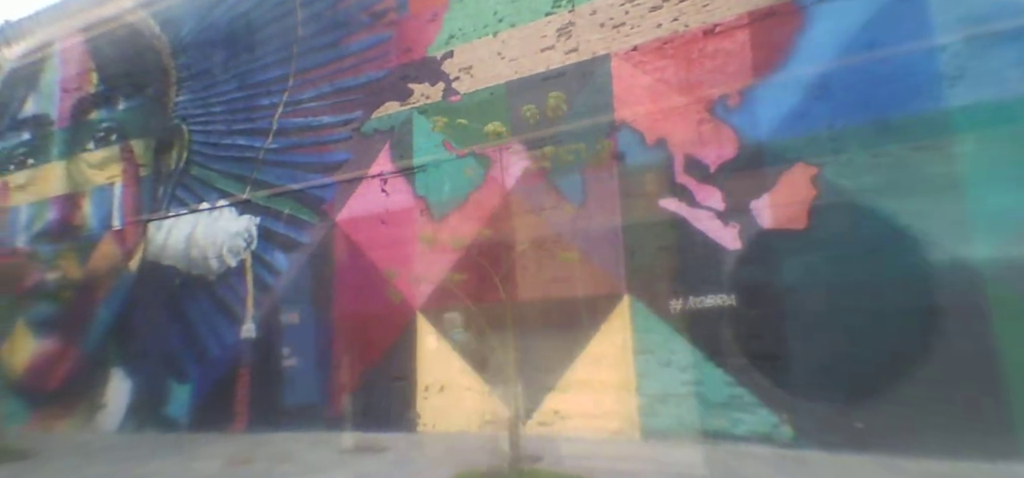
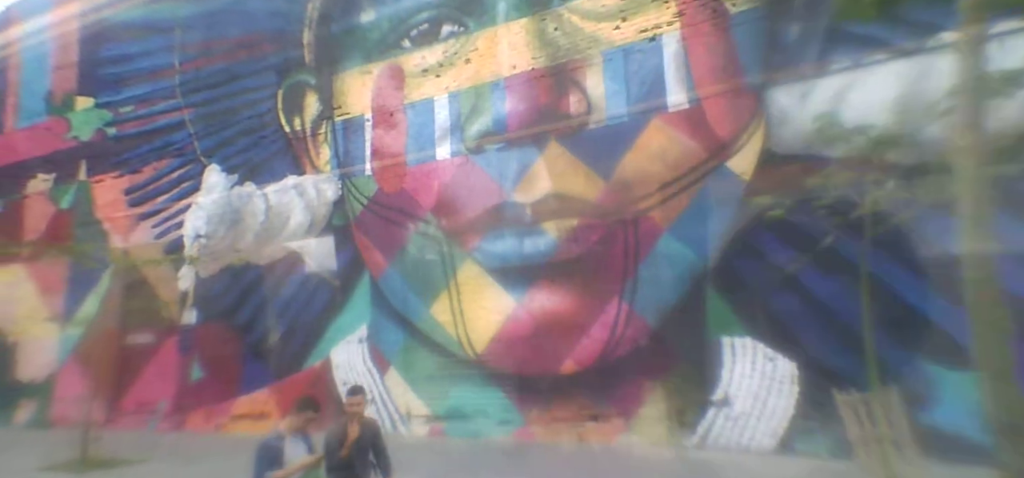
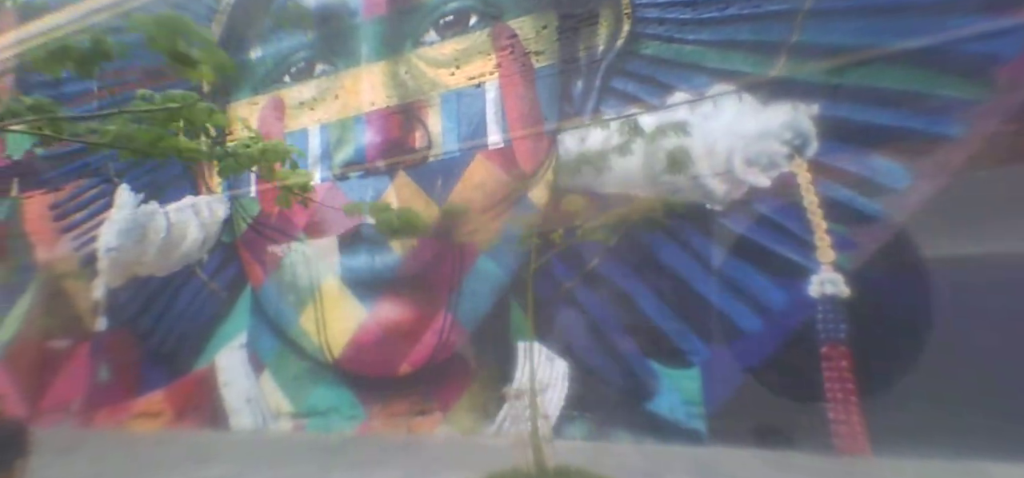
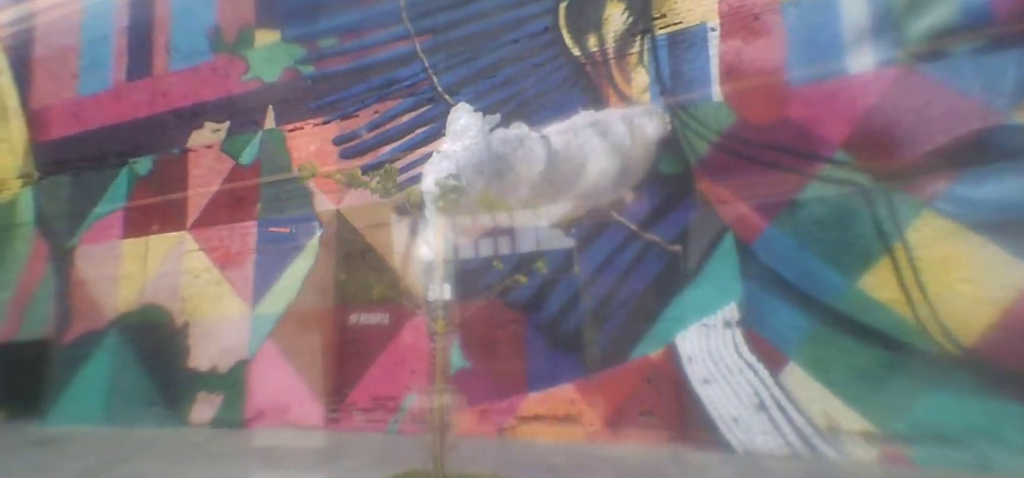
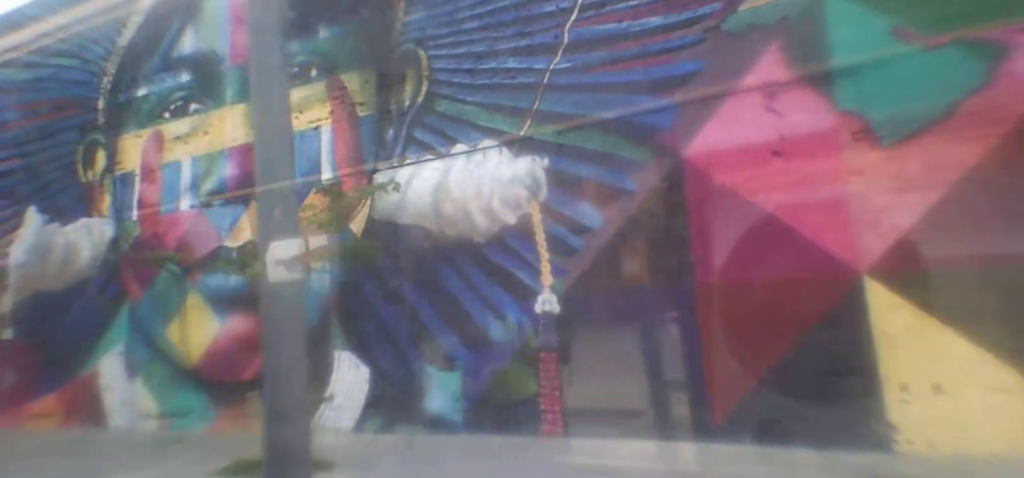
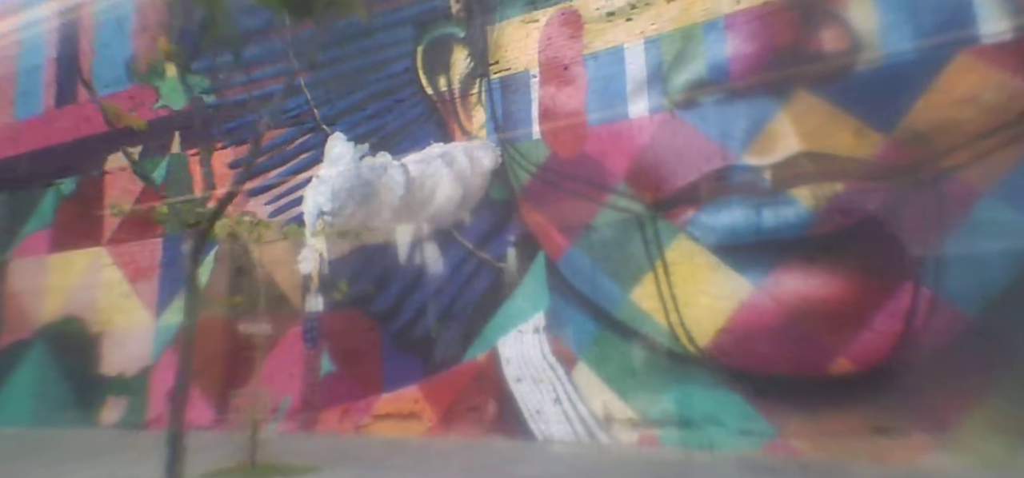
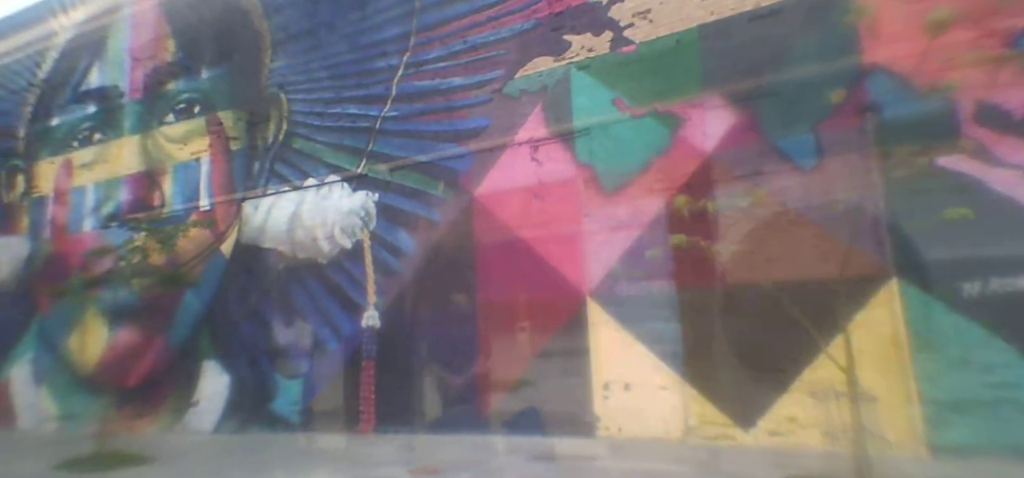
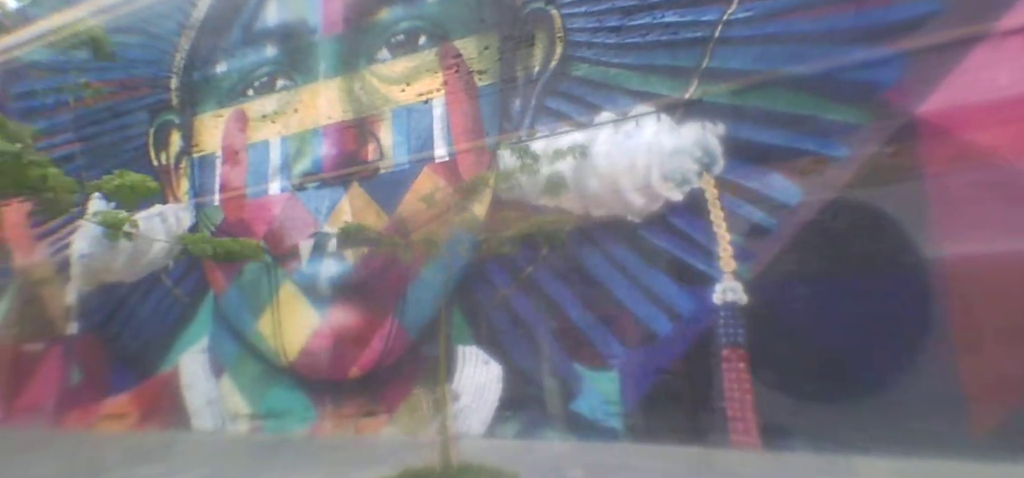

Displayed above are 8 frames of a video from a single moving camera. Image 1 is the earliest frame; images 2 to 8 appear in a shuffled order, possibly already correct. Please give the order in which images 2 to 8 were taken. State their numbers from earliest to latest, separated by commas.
7, 5, 8, 3, 2, 6, 4
